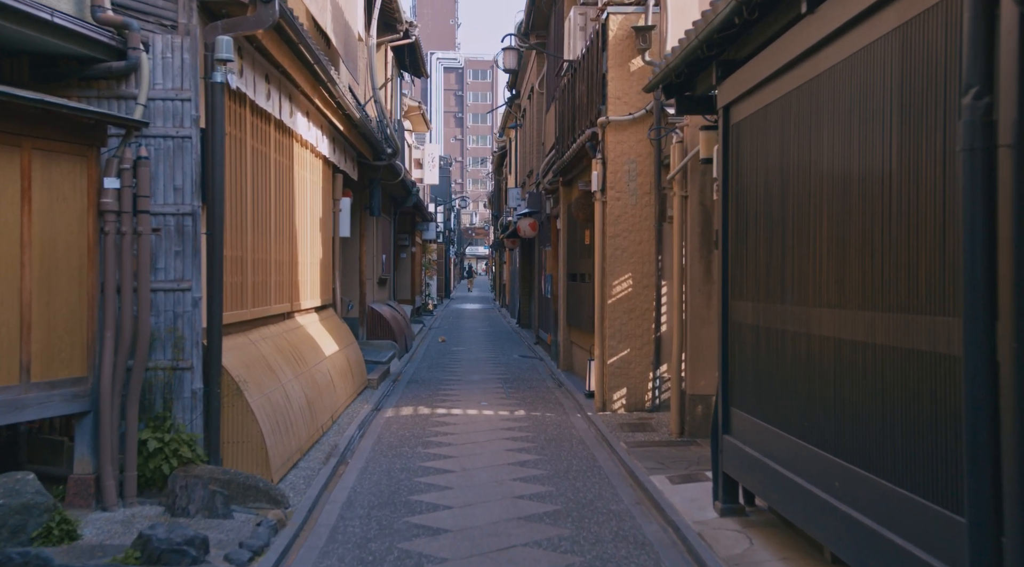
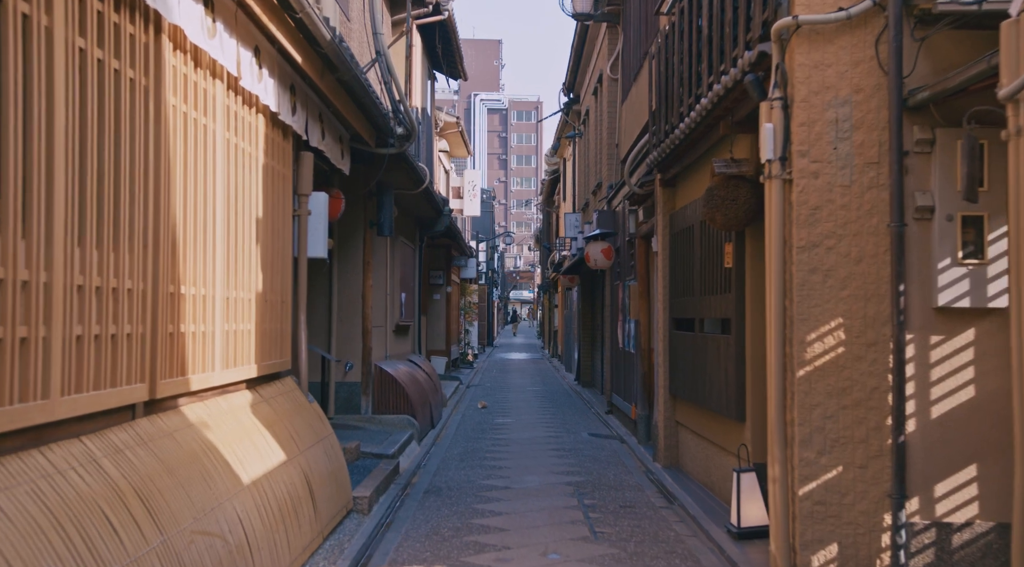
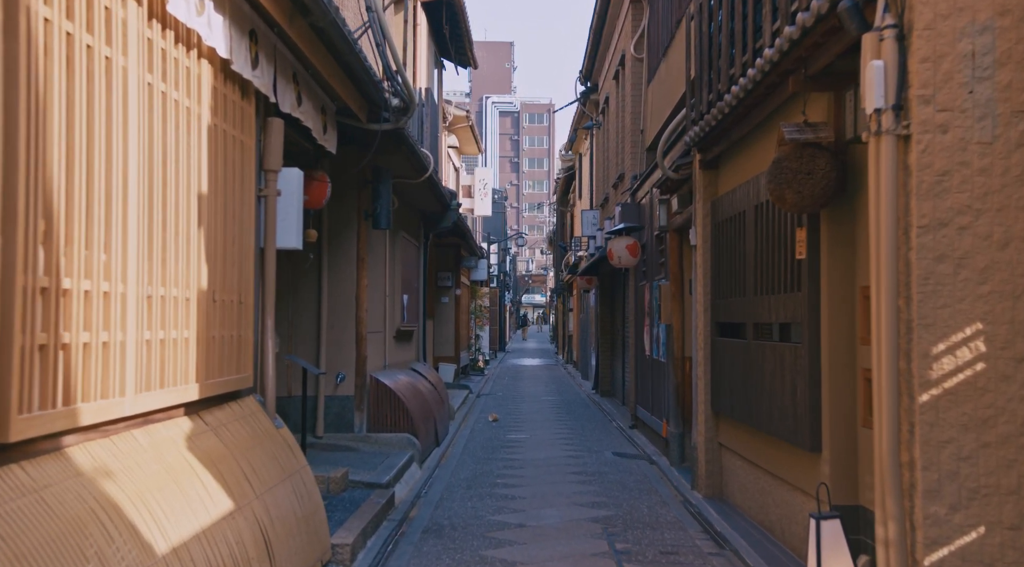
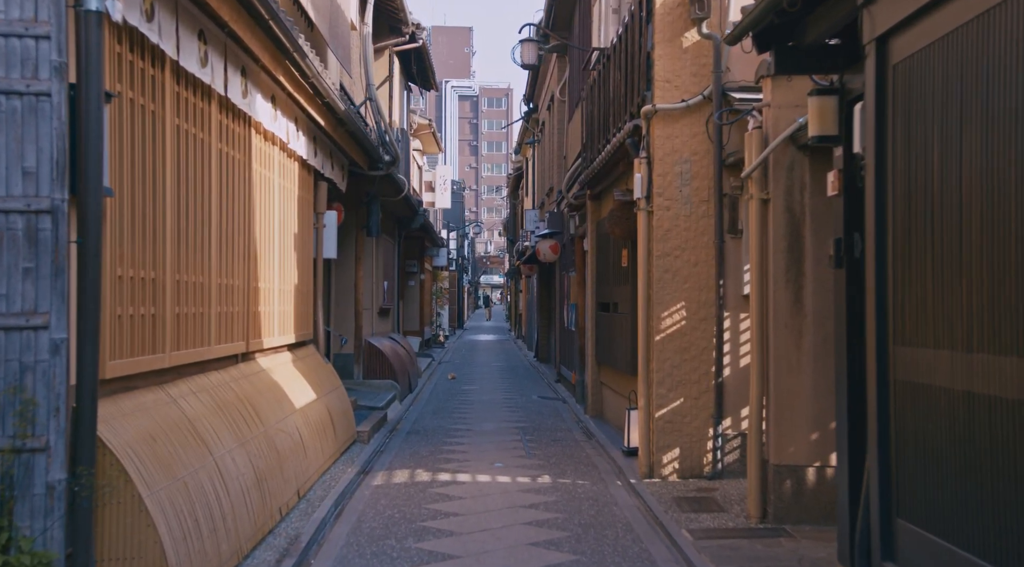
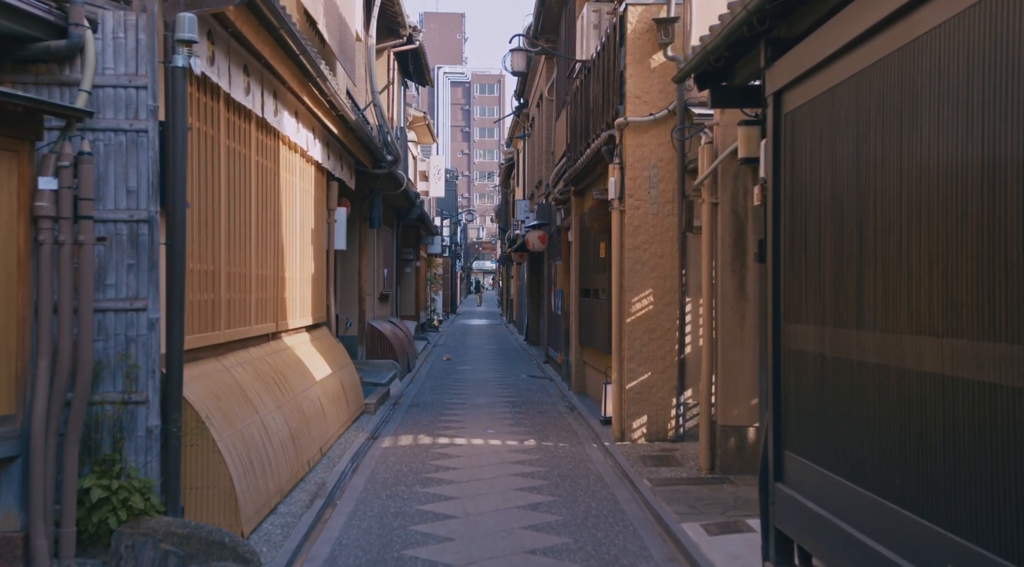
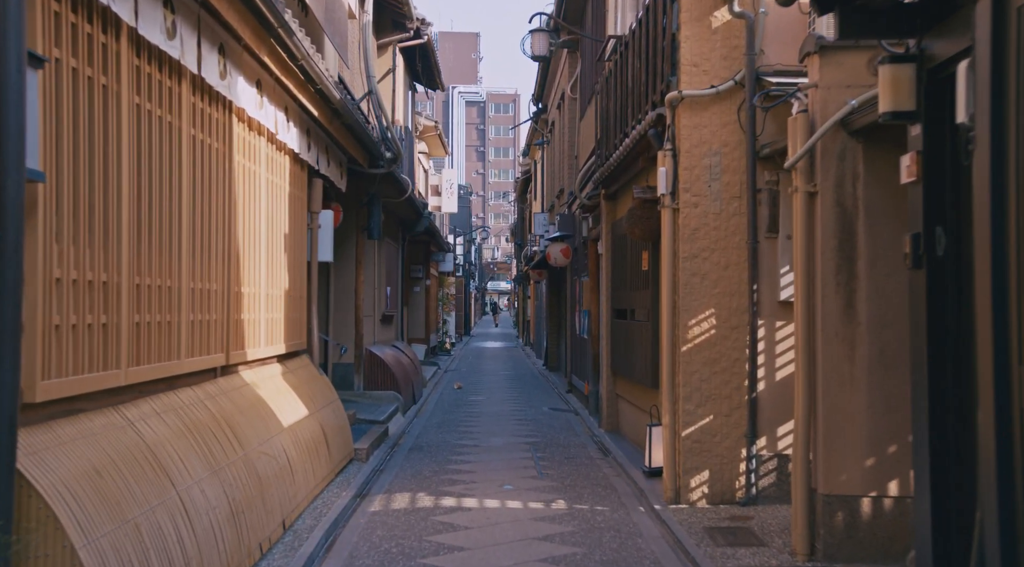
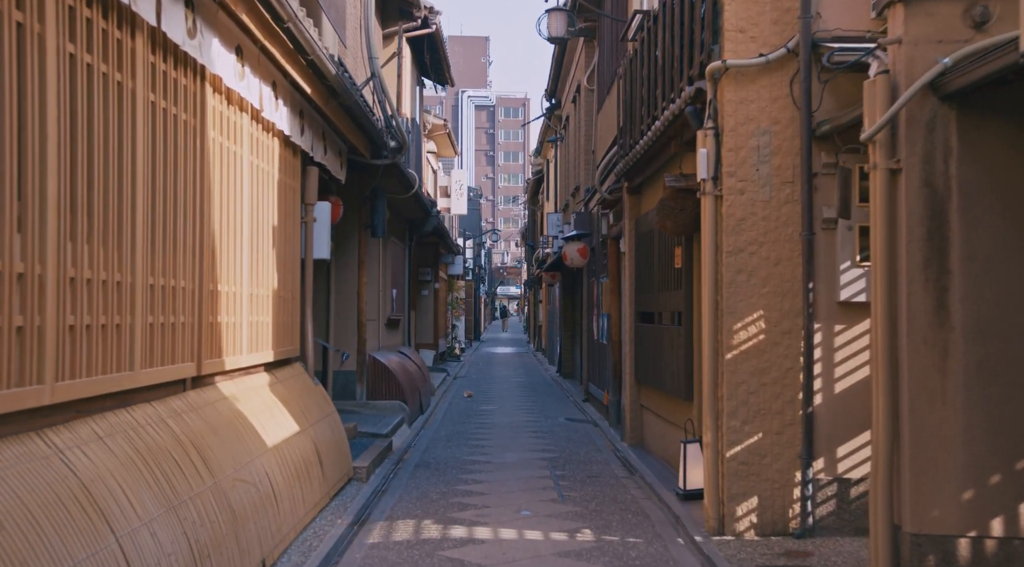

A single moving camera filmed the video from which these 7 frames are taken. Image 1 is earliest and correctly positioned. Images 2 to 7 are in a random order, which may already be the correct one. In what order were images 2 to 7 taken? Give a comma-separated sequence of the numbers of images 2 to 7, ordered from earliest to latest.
5, 4, 6, 7, 2, 3
